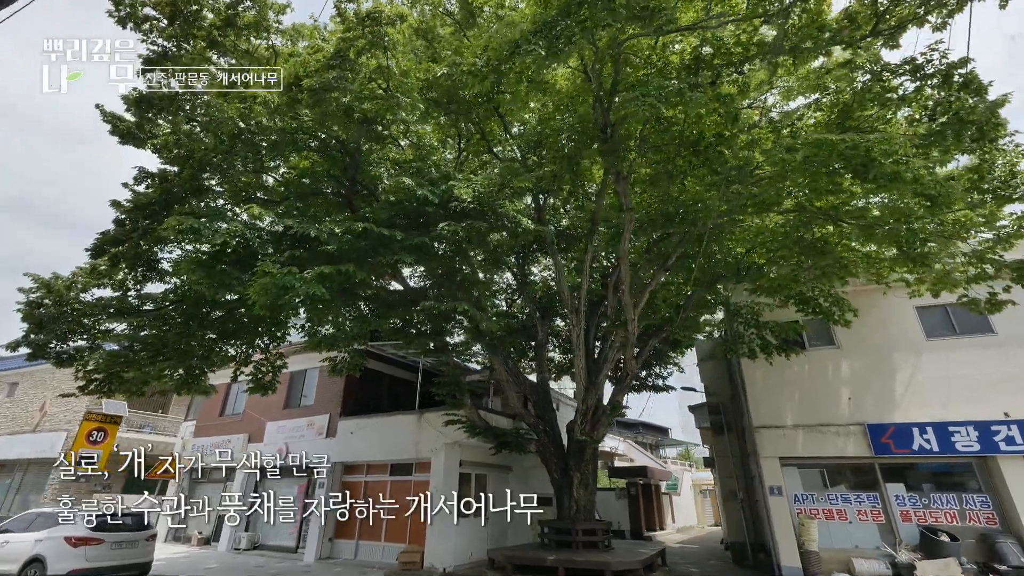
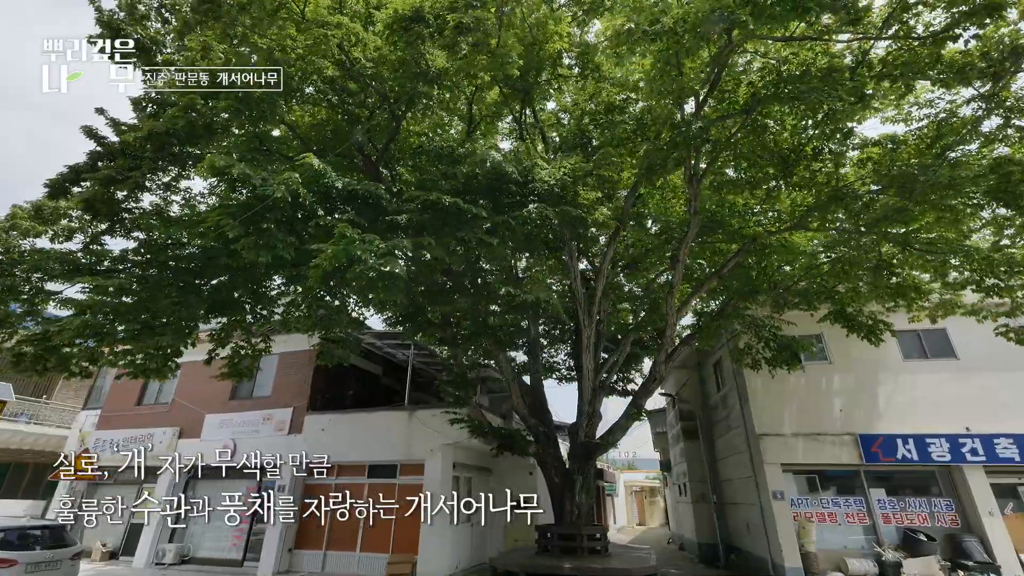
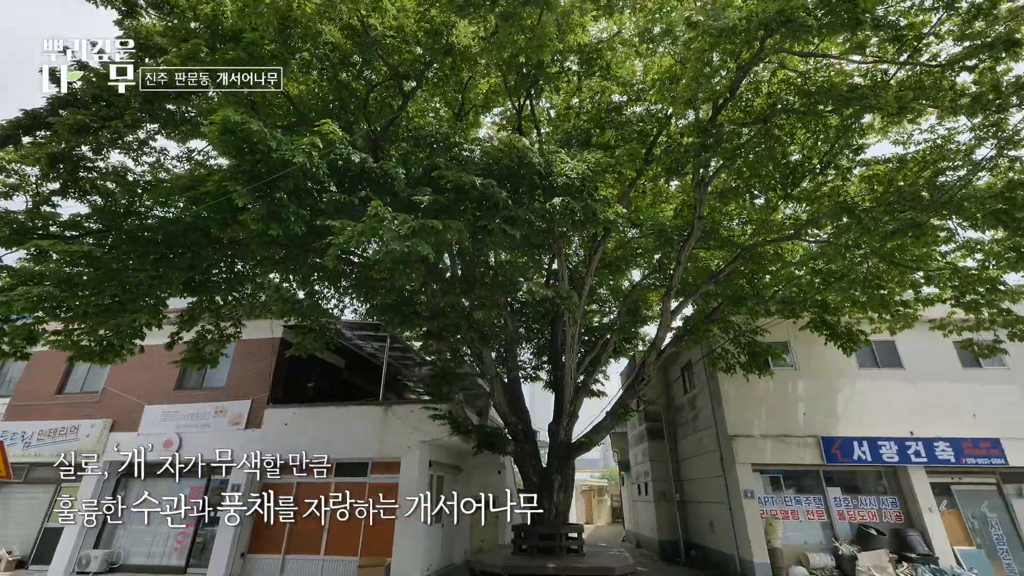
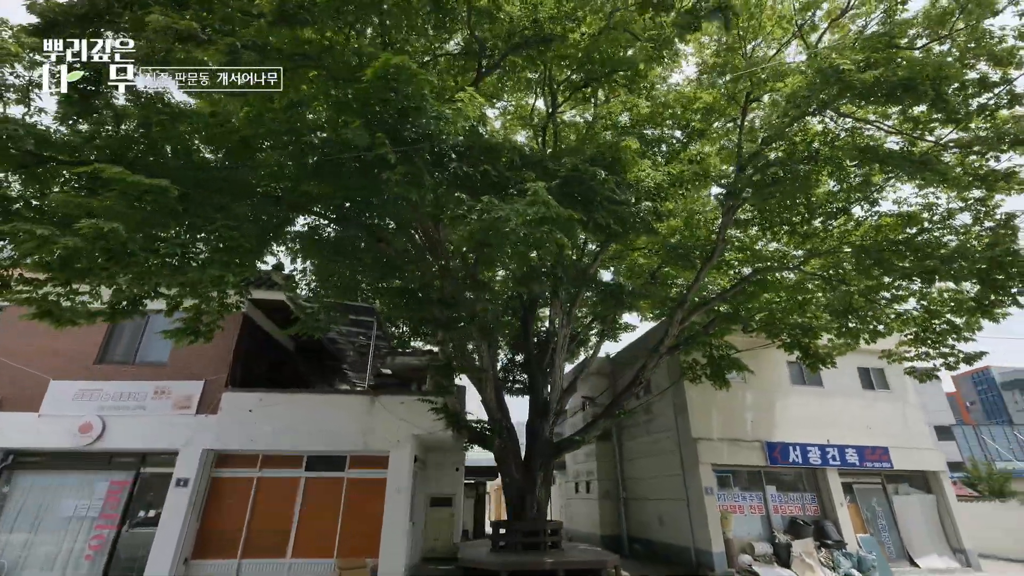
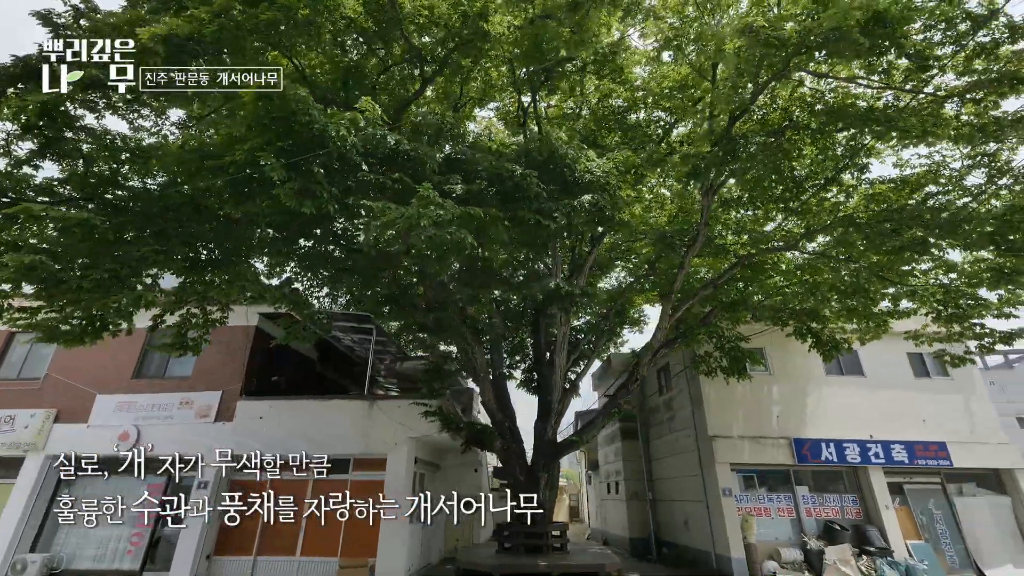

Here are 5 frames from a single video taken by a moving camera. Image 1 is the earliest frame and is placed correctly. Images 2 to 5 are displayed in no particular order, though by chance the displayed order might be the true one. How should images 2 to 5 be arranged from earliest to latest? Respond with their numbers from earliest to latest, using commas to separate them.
2, 3, 5, 4
